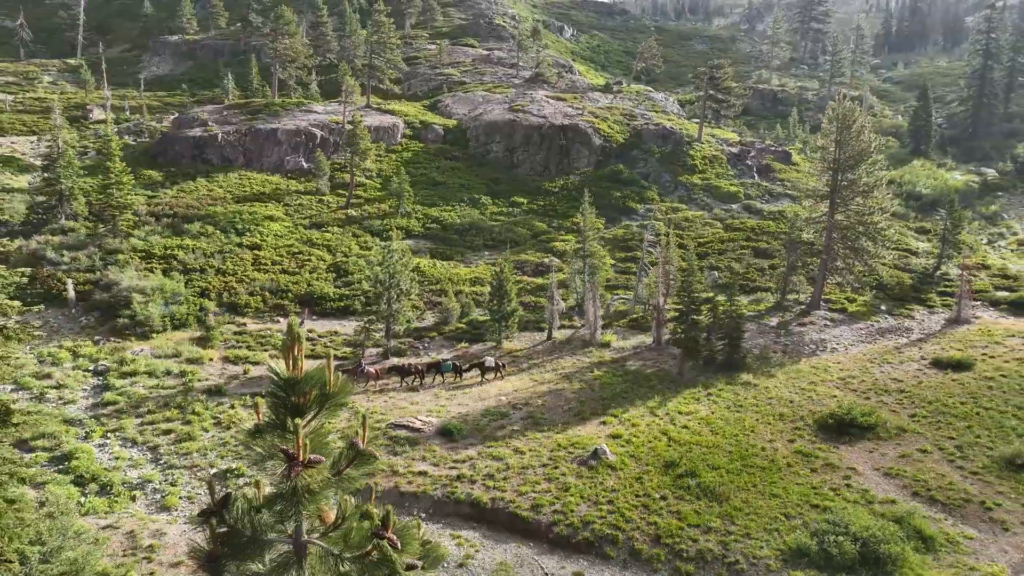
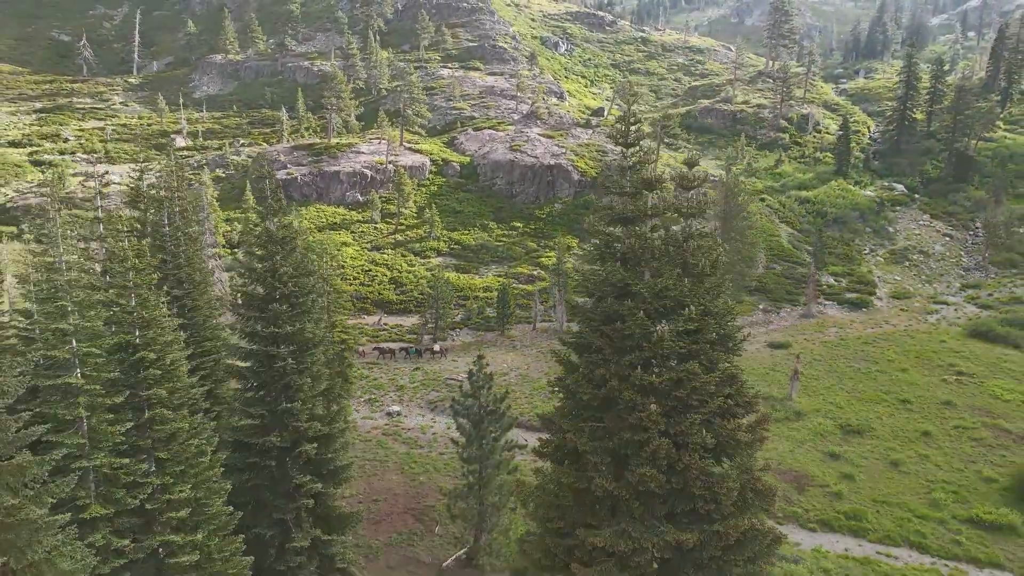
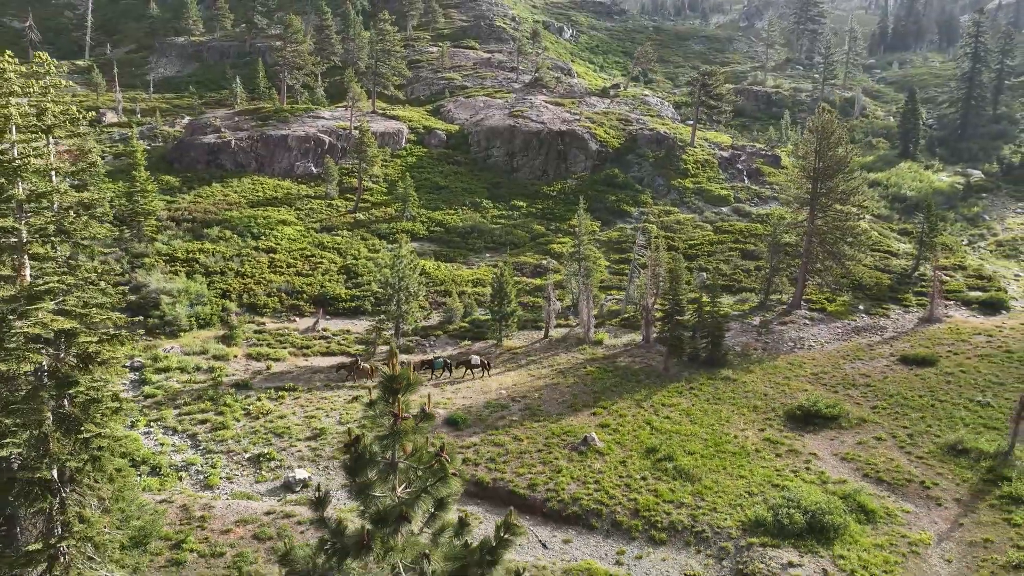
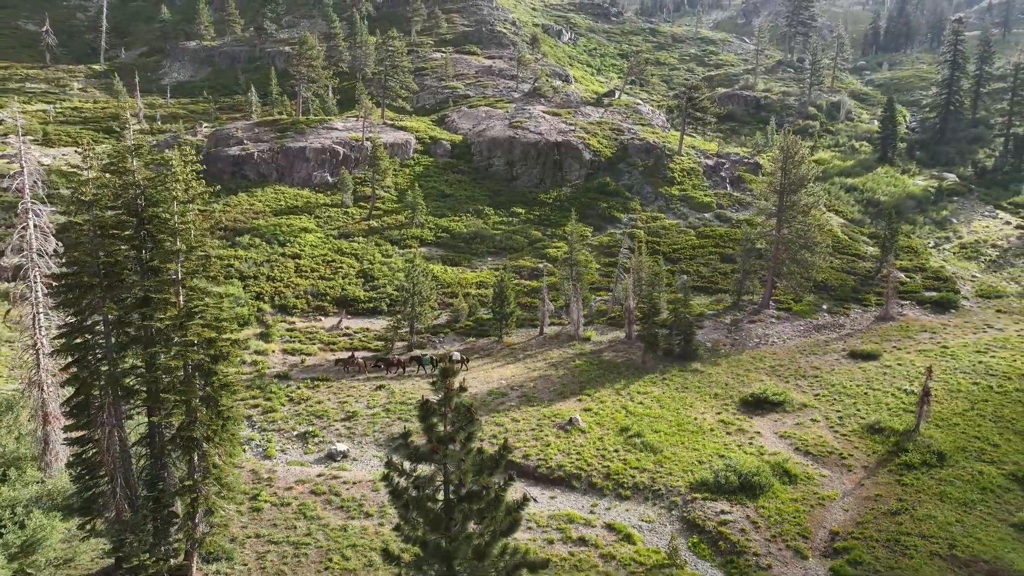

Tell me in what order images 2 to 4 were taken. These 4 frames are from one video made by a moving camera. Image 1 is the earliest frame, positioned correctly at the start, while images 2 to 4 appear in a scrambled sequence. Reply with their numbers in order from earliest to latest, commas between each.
3, 4, 2
